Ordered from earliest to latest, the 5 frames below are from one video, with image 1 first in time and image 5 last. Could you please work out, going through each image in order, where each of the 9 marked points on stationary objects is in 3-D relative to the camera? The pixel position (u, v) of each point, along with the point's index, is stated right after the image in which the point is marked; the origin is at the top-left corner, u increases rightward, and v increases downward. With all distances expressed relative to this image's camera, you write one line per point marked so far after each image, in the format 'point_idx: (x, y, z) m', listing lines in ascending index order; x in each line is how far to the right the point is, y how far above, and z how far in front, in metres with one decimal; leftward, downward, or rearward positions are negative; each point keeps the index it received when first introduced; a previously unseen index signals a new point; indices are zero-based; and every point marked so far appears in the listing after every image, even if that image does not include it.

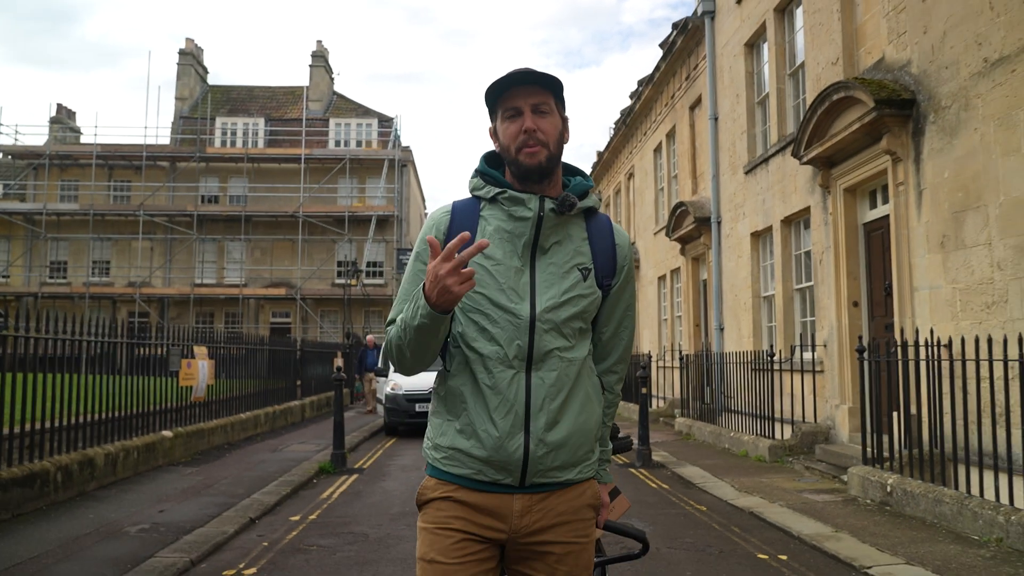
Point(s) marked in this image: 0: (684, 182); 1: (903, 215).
0: (+3.7, +2.3, +17.2) m
1: (+4.2, +0.8, +8.4) m
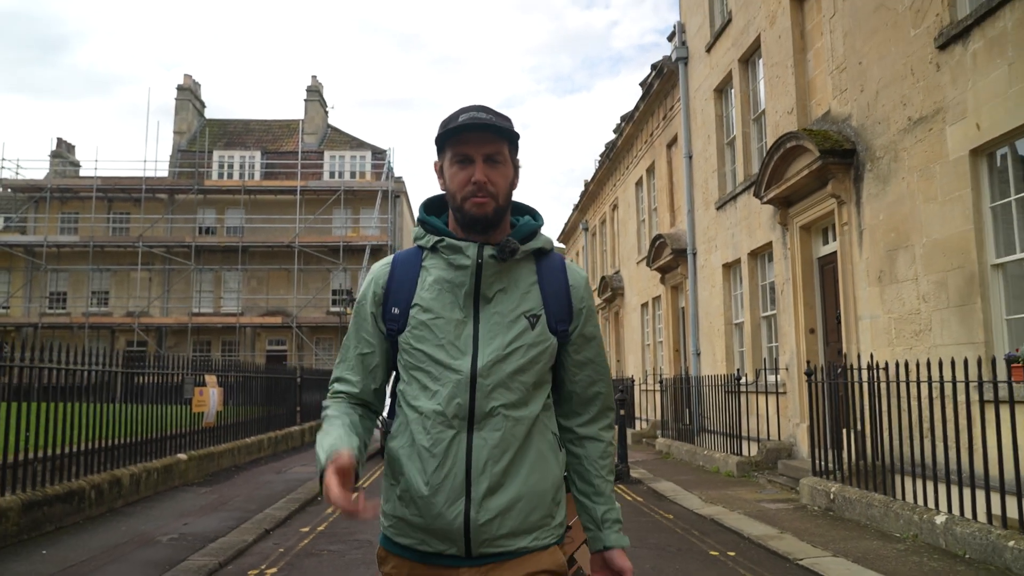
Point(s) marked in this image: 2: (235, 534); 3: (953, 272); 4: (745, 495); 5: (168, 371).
0: (+3.5, +1.7, +18.2) m
1: (+4.0, +0.4, +9.4) m
2: (-2.6, -2.3, +7.4) m
3: (+4.1, +0.2, +7.3) m
4: (+2.7, -2.4, +9.2) m
5: (-4.6, -1.1, +10.5) m
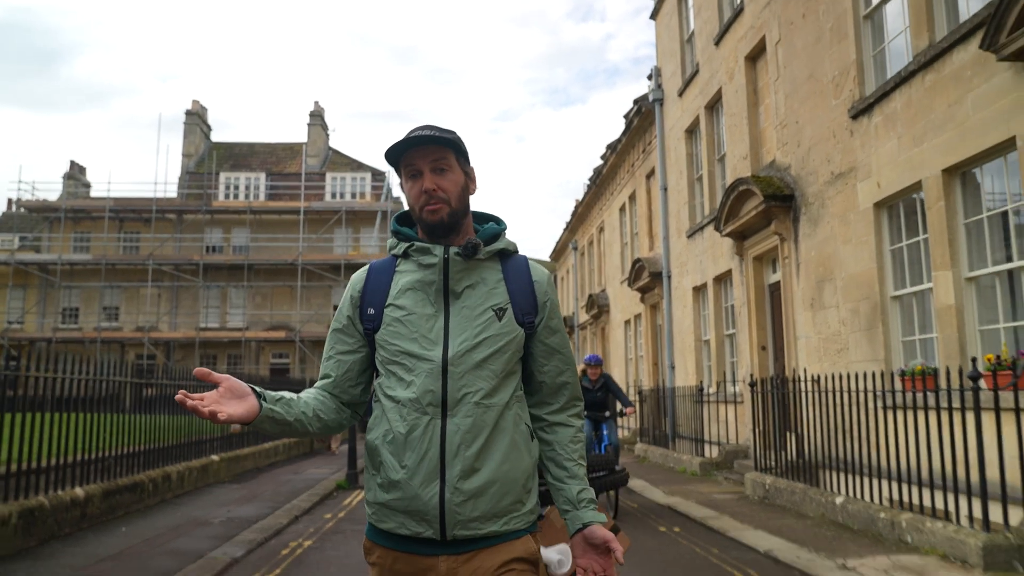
0: (+3.3, +1.2, +19.9) m
1: (+3.9, +0.1, +11.0) m
2: (-2.7, -2.6, +8.9) m
3: (+4.0, -0.1, +9.0) m
4: (+2.6, -2.7, +10.8) m
5: (-4.7, -1.4, +12.0) m
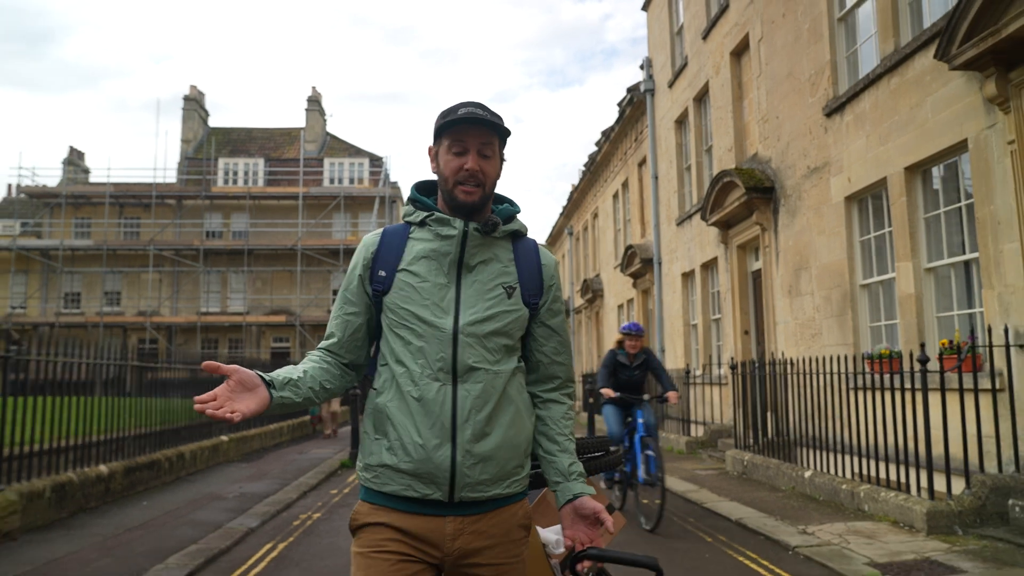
0: (+3.2, +1.6, +20.4) m
1: (+3.8, +0.3, +11.6) m
2: (-2.8, -2.5, +9.5) m
3: (+3.9, 0.0, +9.5) m
4: (+2.5, -2.6, +11.4) m
5: (-4.8, -1.3, +12.6) m
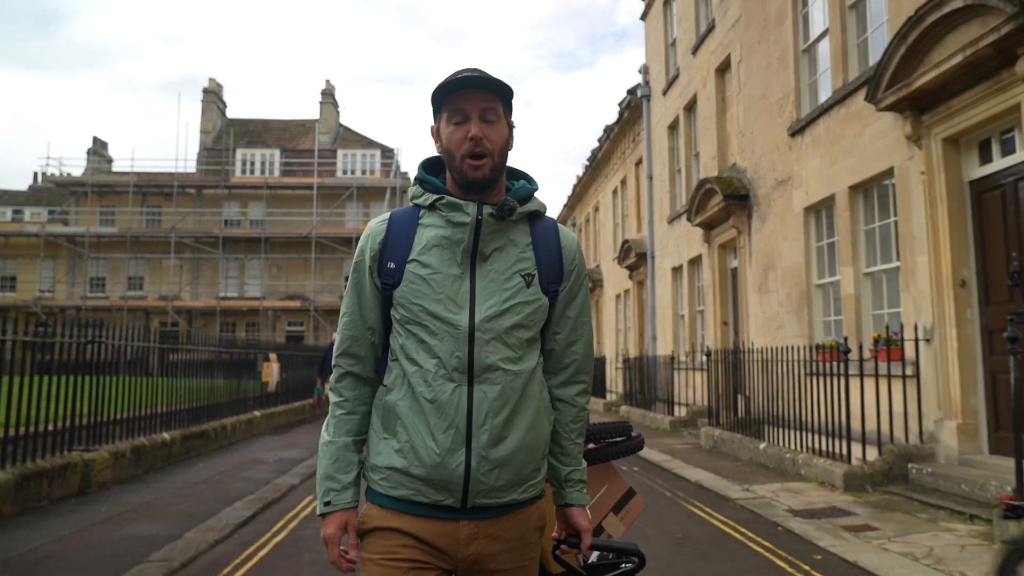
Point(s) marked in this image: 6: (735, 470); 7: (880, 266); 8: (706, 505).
0: (+3.3, +1.8, +21.8) m
1: (+3.8, +0.3, +13.0) m
2: (-2.8, -2.4, +11.1) m
3: (+3.9, 0.0, +11.0) m
4: (+2.5, -2.5, +12.9) m
5: (-4.7, -1.1, +14.1) m
6: (+2.6, -2.2, +9.3) m
7: (+4.2, +0.2, +9.0) m
8: (+1.8, -2.0, +7.4) m
